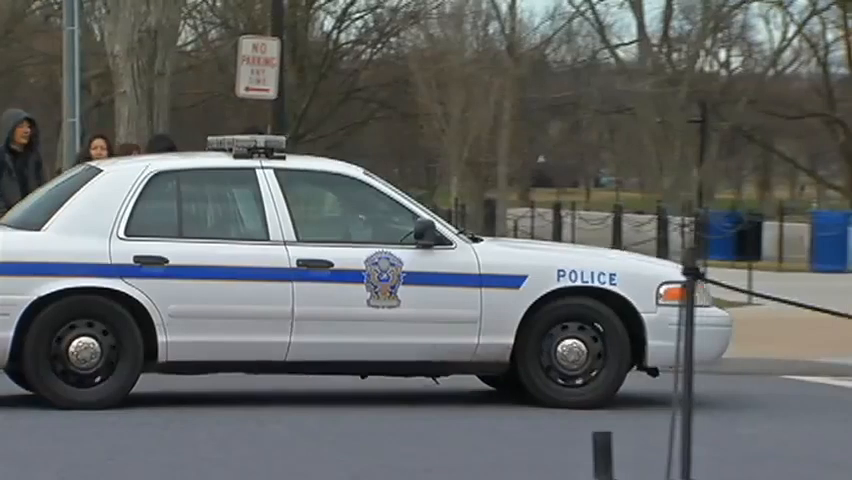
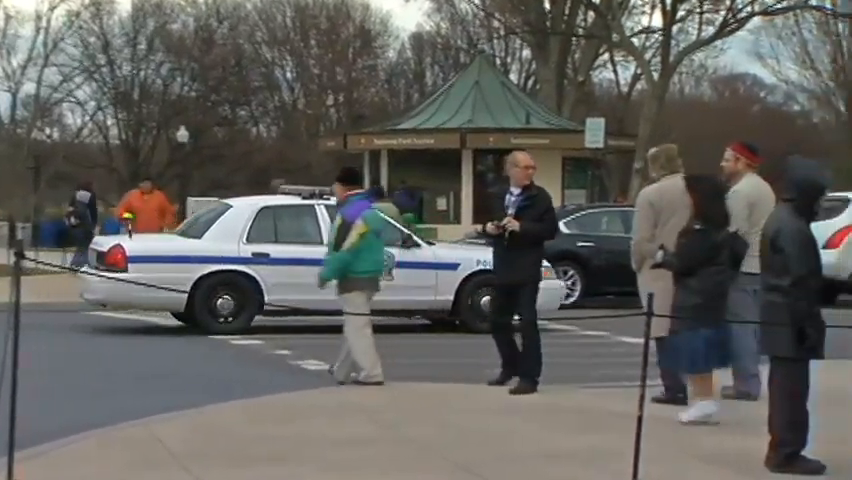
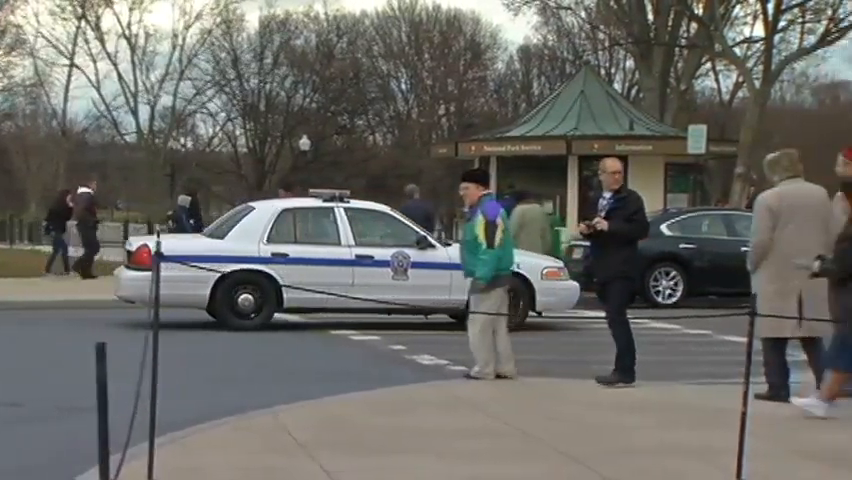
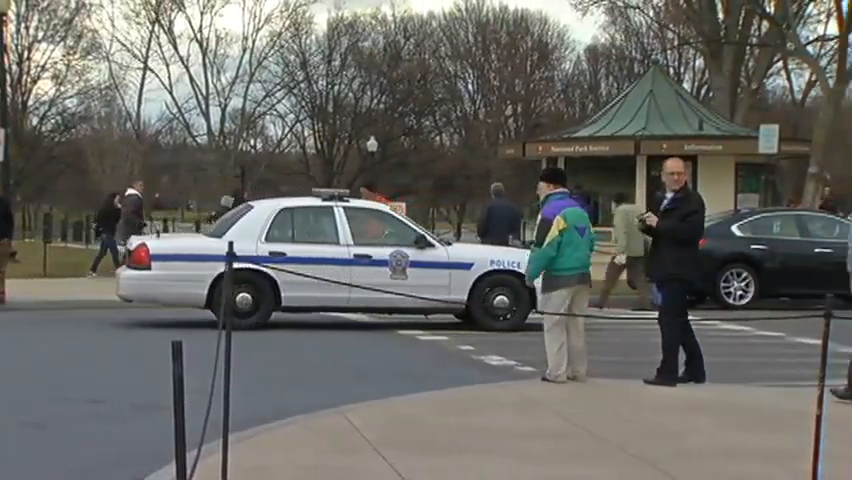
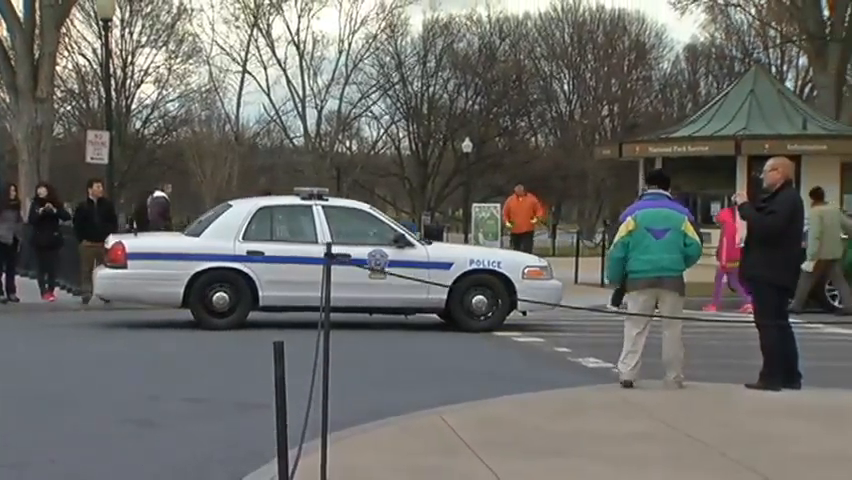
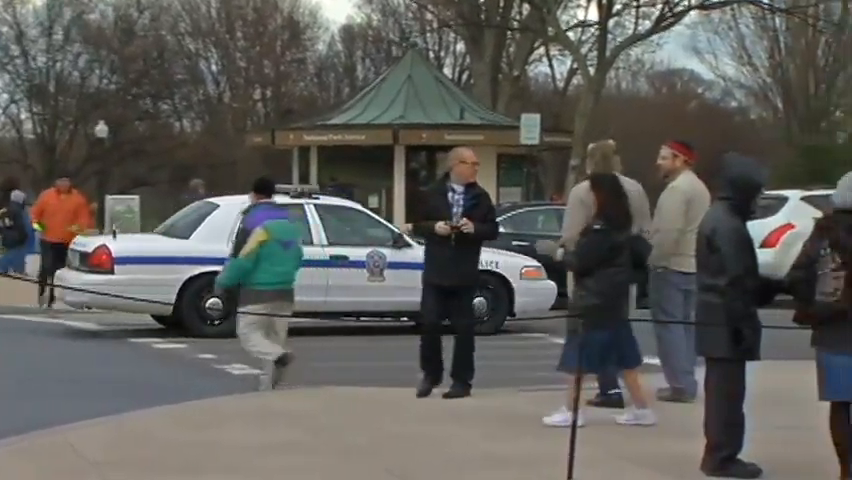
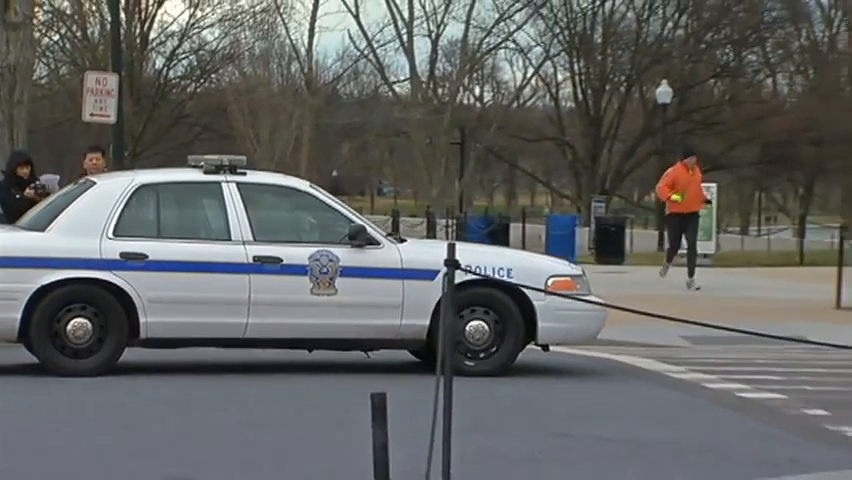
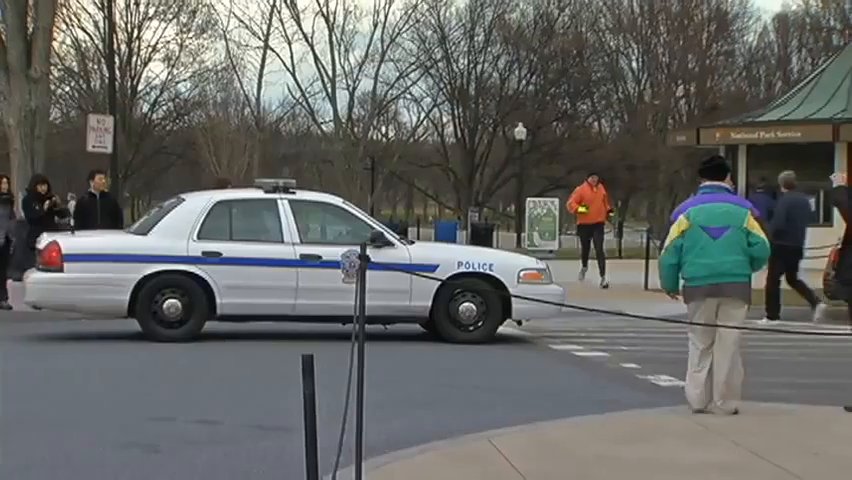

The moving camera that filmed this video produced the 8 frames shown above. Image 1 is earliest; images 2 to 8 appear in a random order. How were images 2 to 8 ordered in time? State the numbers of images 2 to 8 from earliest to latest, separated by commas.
7, 8, 5, 4, 3, 2, 6
